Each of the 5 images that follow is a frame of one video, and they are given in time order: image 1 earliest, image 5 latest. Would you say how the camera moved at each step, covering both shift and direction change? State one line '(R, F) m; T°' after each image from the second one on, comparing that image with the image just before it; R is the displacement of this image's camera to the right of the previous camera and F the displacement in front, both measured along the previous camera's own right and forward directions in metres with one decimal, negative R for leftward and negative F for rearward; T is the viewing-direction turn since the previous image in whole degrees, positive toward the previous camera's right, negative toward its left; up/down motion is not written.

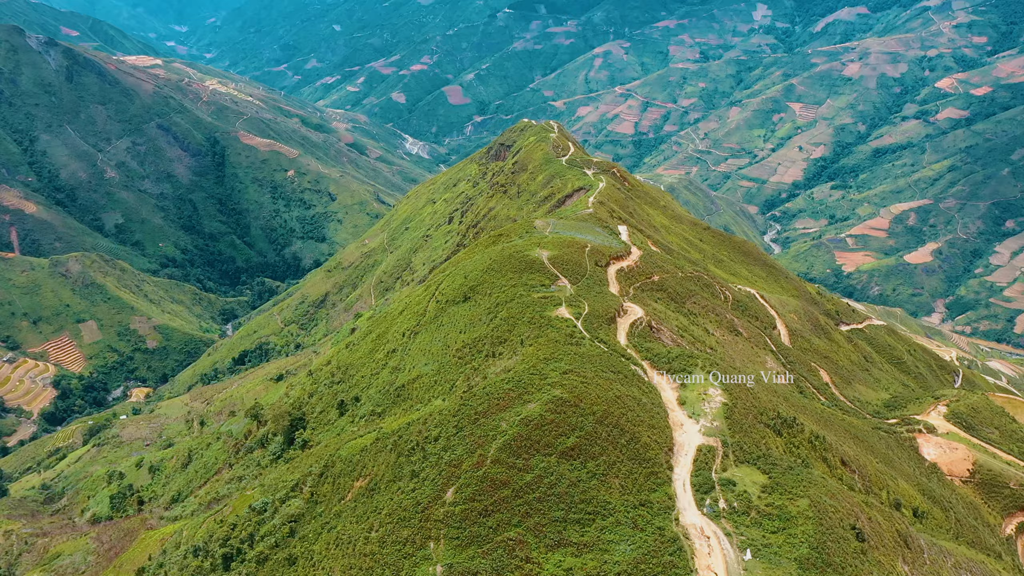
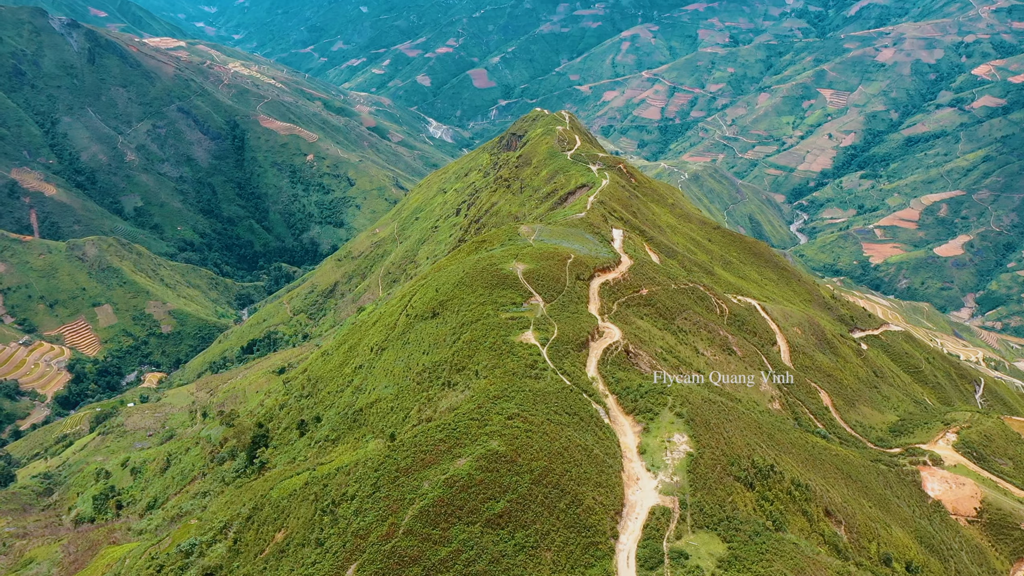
(+5.6, +6.1) m; -2°
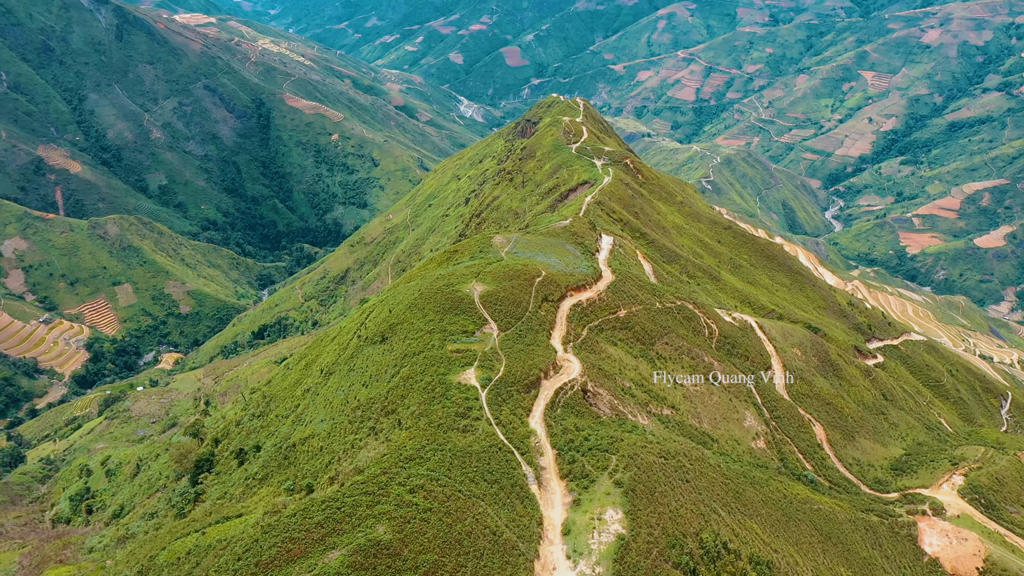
(+7.3, +7.7) m; -2°
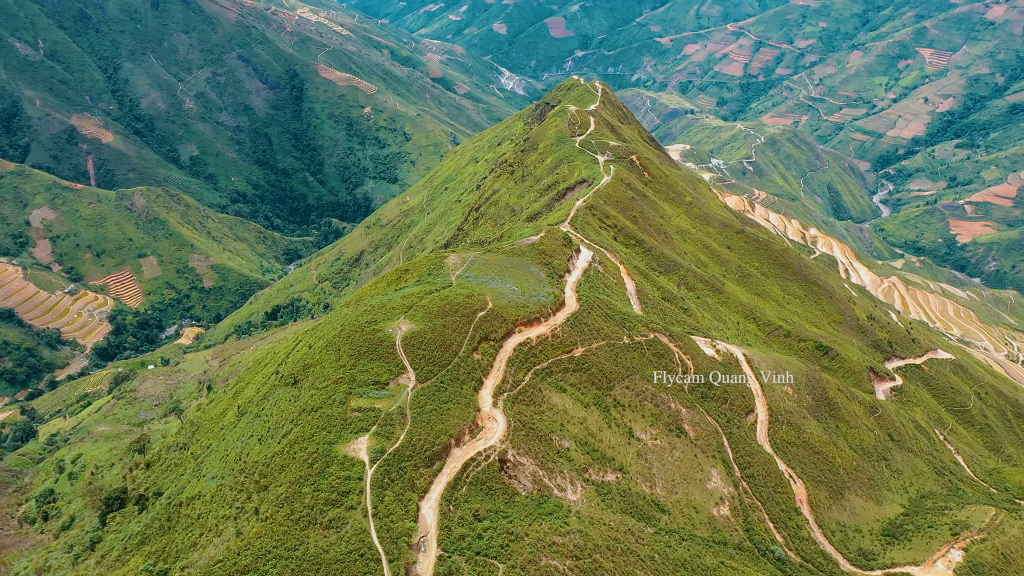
(+9.6, +9.9) m; -3°
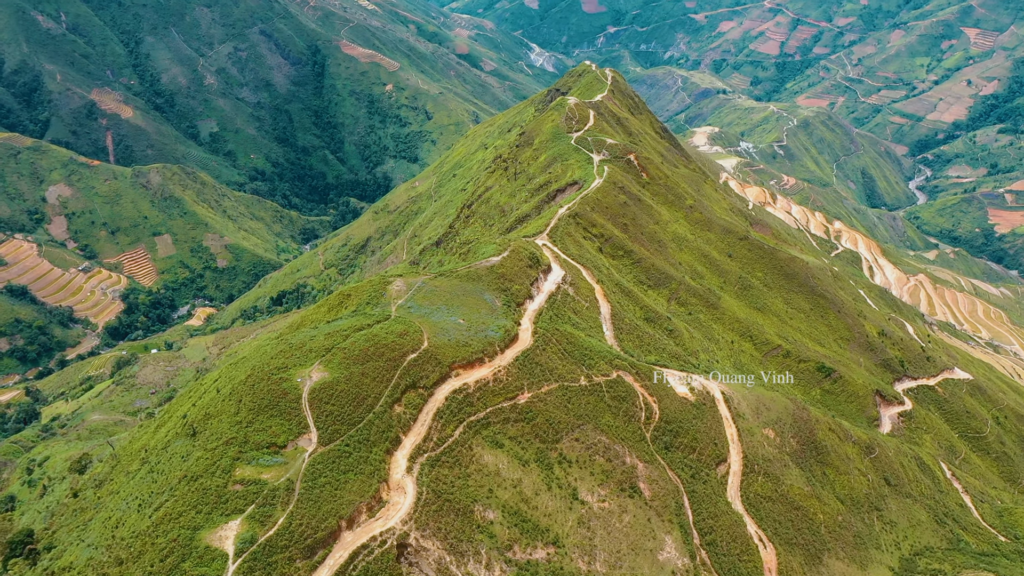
(+8.0, +8.5) m; -2°
